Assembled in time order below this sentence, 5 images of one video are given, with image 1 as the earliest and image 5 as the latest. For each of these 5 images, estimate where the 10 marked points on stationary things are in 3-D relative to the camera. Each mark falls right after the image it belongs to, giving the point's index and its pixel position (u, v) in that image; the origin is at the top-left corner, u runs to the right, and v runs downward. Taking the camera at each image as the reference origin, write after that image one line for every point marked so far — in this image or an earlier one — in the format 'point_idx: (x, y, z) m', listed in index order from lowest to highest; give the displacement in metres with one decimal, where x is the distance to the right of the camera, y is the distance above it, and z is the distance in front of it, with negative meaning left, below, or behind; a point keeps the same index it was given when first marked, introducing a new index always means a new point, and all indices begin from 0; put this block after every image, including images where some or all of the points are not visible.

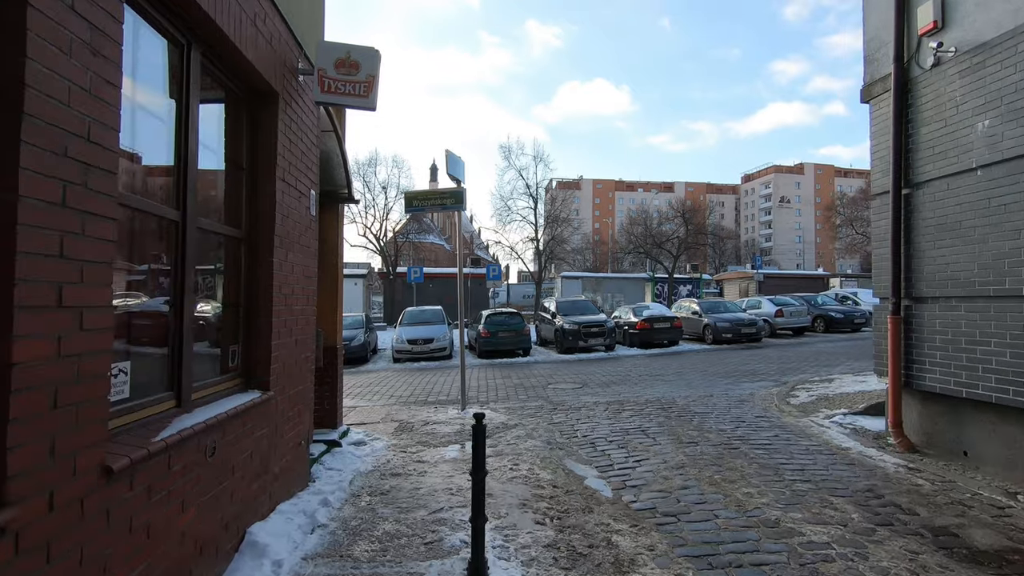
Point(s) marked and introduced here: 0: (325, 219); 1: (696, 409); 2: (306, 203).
0: (-2.1, +0.8, +6.1) m
1: (+2.6, -1.7, +7.6) m
2: (-1.6, +0.7, +4.3) m
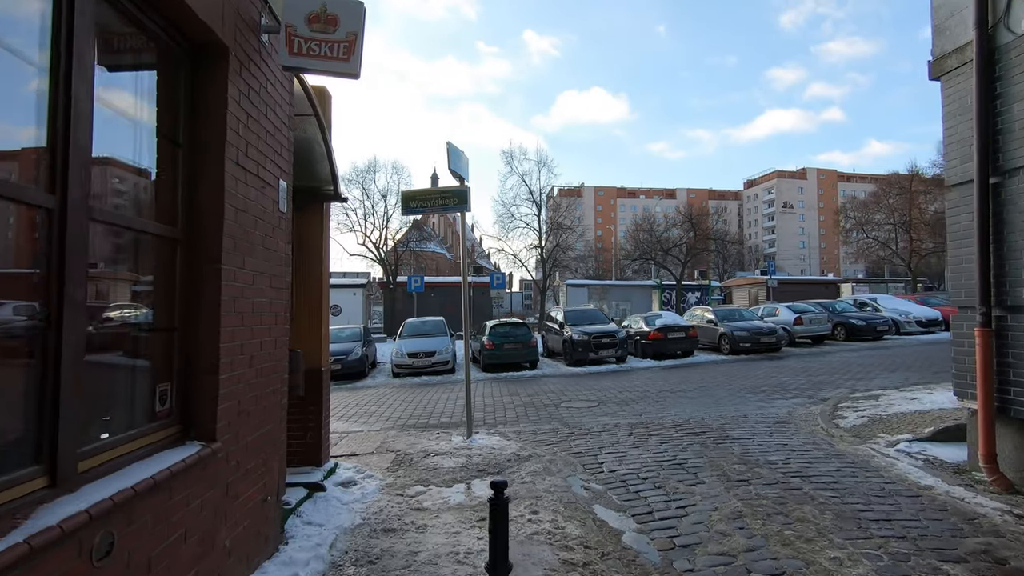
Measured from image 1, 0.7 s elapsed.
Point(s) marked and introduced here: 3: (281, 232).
0: (-2.0, +0.7, +5.2) m
1: (+2.8, -1.8, +6.7) m
2: (-1.5, +0.6, +3.4) m
3: (-1.5, +0.4, +3.5) m
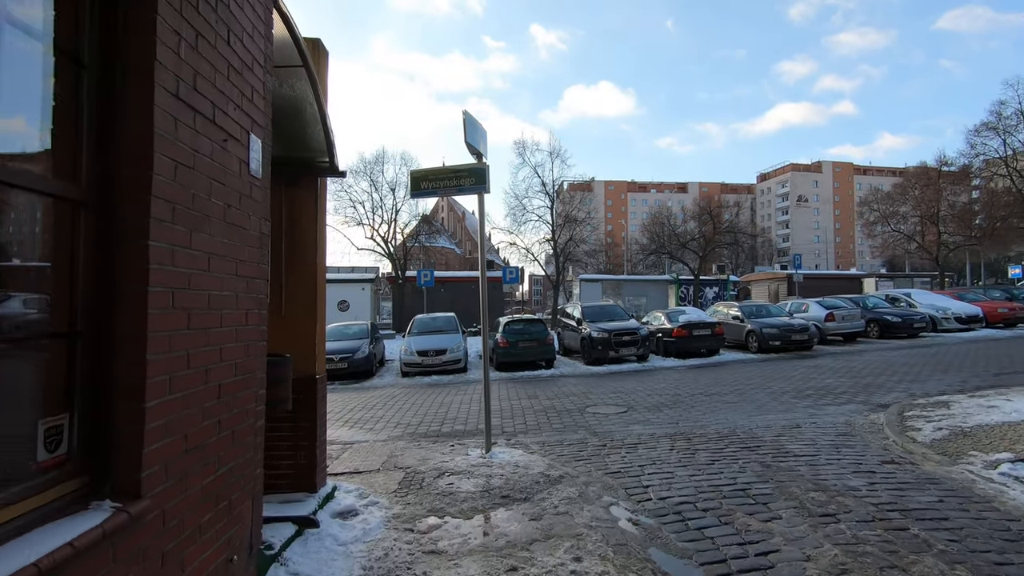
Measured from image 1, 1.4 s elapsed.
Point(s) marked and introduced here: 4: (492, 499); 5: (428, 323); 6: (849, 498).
0: (-1.8, +0.7, +4.4) m
1: (+3.0, -1.7, +5.8) m
2: (-1.3, +0.6, +2.6) m
3: (-1.3, +0.4, +2.7) m
4: (-0.2, -1.8, +4.5) m
5: (-2.5, -1.0, +16.1) m
6: (+2.7, -1.7, +4.2) m
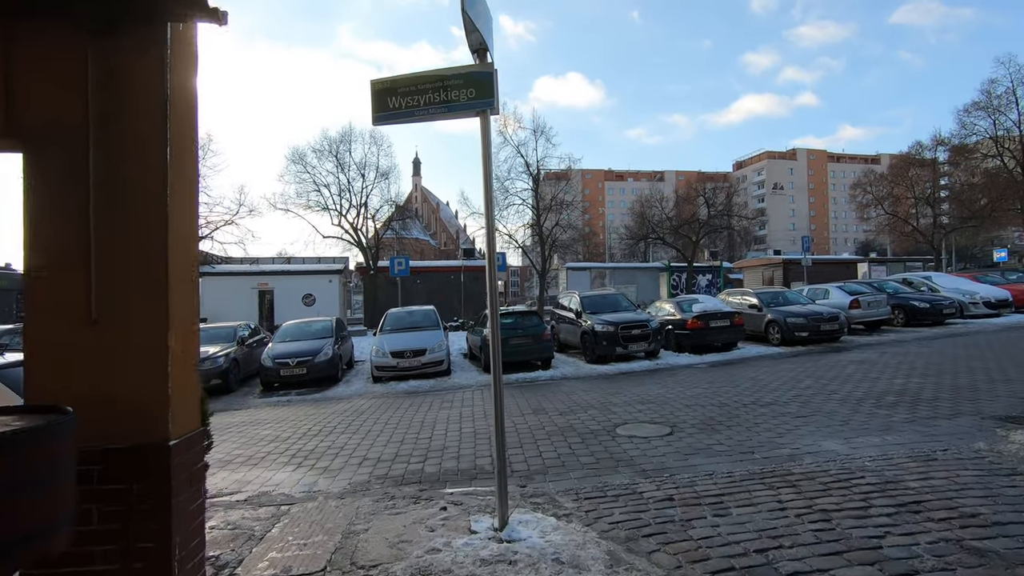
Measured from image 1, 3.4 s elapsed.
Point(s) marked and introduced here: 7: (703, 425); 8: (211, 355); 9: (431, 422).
0: (-1.5, +0.9, +2.1) m
1: (+3.2, -1.5, +3.7) m
2: (-1.0, +0.7, +0.3) m
3: (-1.0, +0.5, +0.4) m
4: (+0.1, -1.6, +2.3) m
5: (-2.8, -0.8, +13.8) m
6: (+2.9, -1.5, +2.2) m
7: (+2.3, -1.7, +6.5) m
8: (-6.5, -1.4, +11.6) m
9: (-1.2, -1.9, +7.7) m
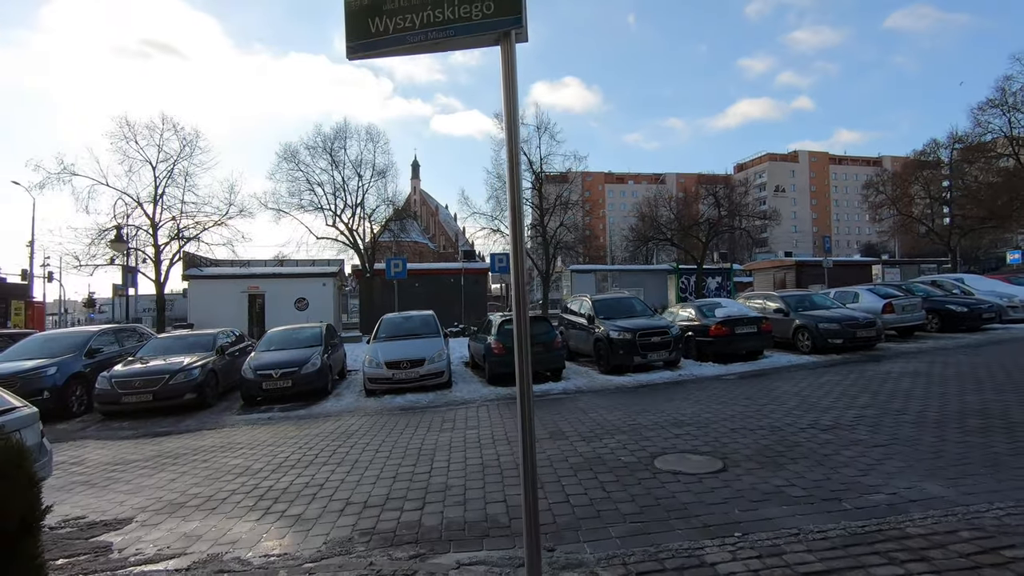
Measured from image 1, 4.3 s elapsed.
0: (-1.3, +0.9, +0.9) m
1: (+3.4, -1.5, +2.6) m
2: (-0.8, +0.8, -0.9) m
3: (-0.8, +0.5, -0.7) m
4: (+0.3, -1.6, +1.2) m
5: (-2.6, -0.8, +12.6) m
6: (+3.1, -1.5, +1.0) m
7: (+2.5, -1.7, +5.3) m
8: (-6.3, -1.5, +10.5) m
9: (-1.0, -2.0, +6.5) m
